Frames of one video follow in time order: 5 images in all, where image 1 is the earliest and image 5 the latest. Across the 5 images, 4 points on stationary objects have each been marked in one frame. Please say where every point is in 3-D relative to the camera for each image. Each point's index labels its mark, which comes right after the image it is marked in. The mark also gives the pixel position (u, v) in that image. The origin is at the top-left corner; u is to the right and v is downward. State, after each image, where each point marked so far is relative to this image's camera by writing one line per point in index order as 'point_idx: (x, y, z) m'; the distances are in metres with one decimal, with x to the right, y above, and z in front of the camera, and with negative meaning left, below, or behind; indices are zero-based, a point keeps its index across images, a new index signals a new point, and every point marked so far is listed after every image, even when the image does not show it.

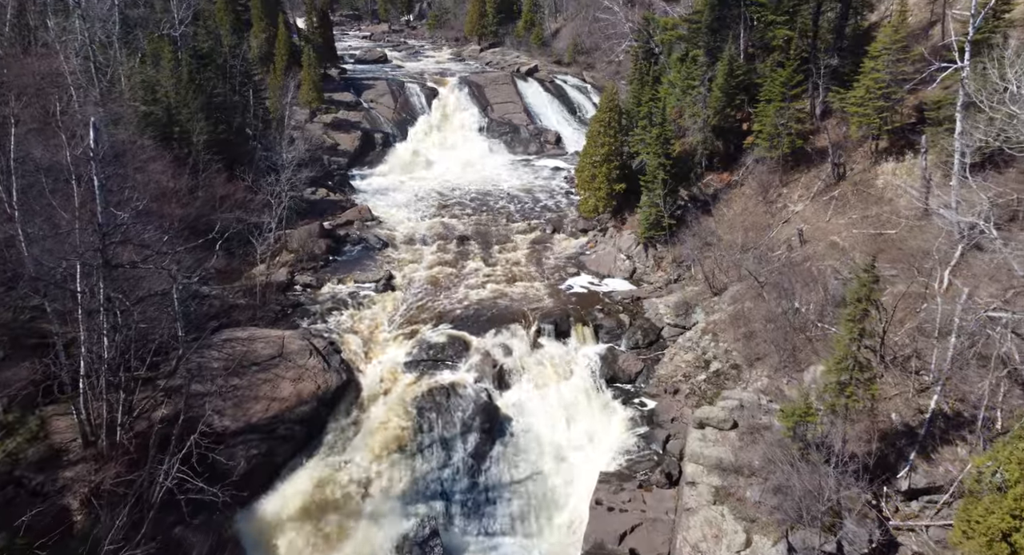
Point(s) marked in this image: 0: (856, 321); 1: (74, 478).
0: (+8.6, -1.1, +17.3) m
1: (-10.4, -4.7, +16.5) m
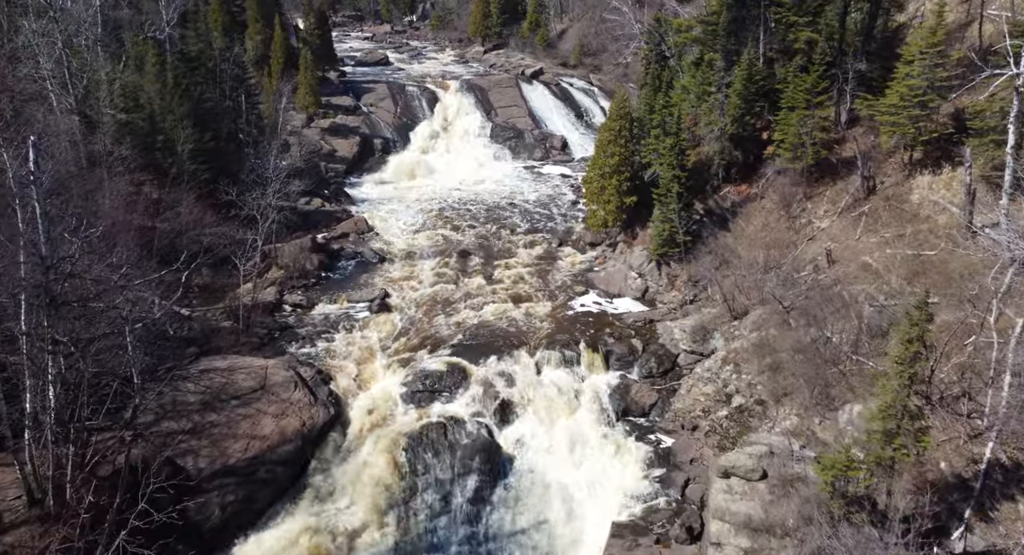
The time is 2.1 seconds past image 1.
0: (+8.6, -1.9, +15.2) m
1: (-10.3, -5.5, +14.5) m
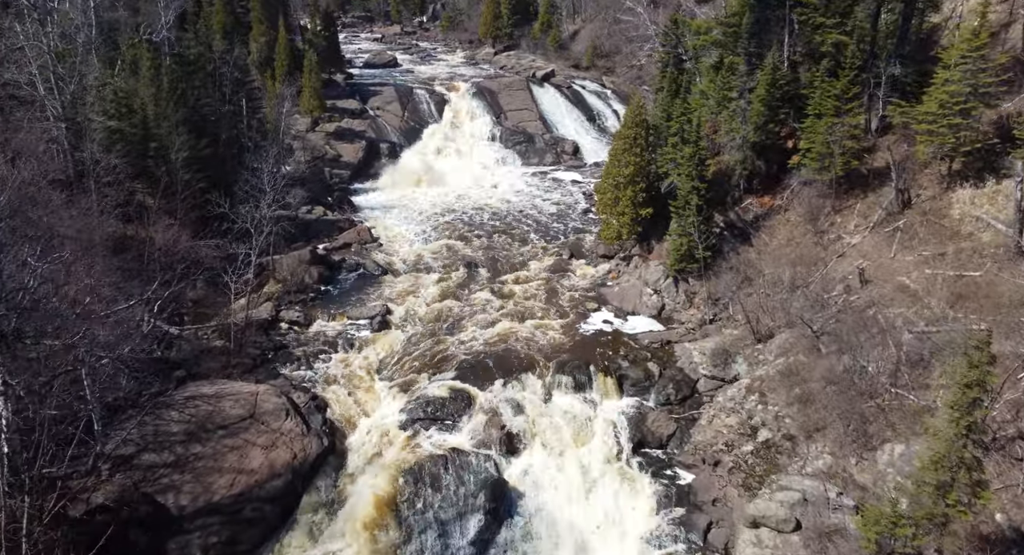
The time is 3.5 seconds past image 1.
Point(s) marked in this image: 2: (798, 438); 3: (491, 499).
0: (+8.7, -2.6, +13.5) m
1: (-10.2, -6.1, +13.1) m
2: (+8.2, -4.6, +19.9) m
3: (-0.6, -6.2, +19.5) m
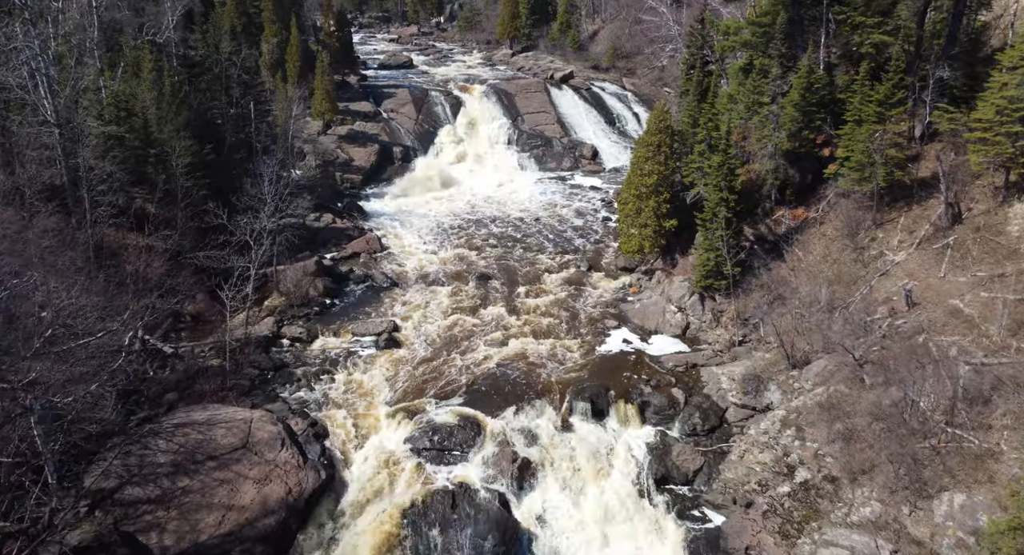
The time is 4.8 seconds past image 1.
0: (+8.9, -3.2, +11.6) m
1: (-10.1, -6.6, +11.6) m
2: (+8.5, -5.2, +18.0) m
3: (-0.3, -6.7, +17.8) m
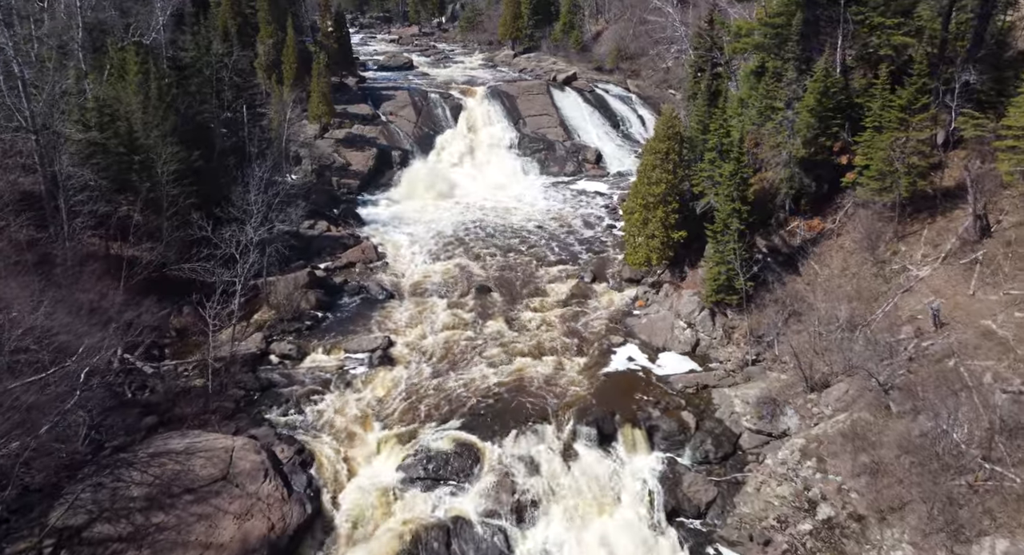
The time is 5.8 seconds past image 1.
0: (+8.9, -3.7, +10.3) m
1: (-10.1, -7.1, +10.3) m
2: (+8.5, -5.7, +16.7) m
3: (-0.3, -7.2, +16.5) m
